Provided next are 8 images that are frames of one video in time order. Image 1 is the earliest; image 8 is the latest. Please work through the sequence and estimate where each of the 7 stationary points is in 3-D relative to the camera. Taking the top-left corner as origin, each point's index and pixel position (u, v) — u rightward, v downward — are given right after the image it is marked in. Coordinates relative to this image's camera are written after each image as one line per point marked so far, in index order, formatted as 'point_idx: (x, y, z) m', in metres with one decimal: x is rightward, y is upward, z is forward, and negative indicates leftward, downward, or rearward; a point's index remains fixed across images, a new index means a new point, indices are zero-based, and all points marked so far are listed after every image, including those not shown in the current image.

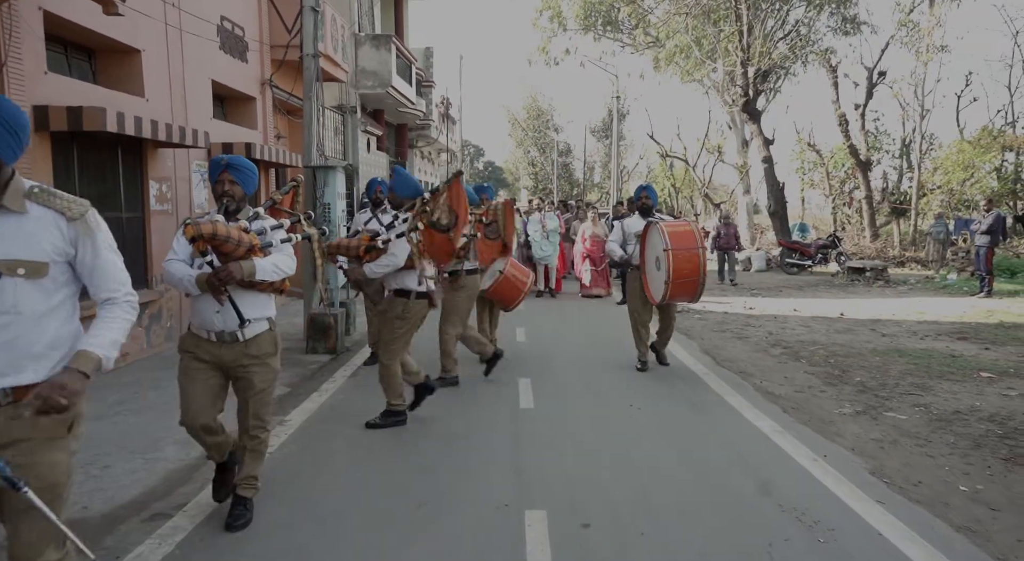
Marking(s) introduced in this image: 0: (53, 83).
0: (-4.1, +1.8, +6.5) m
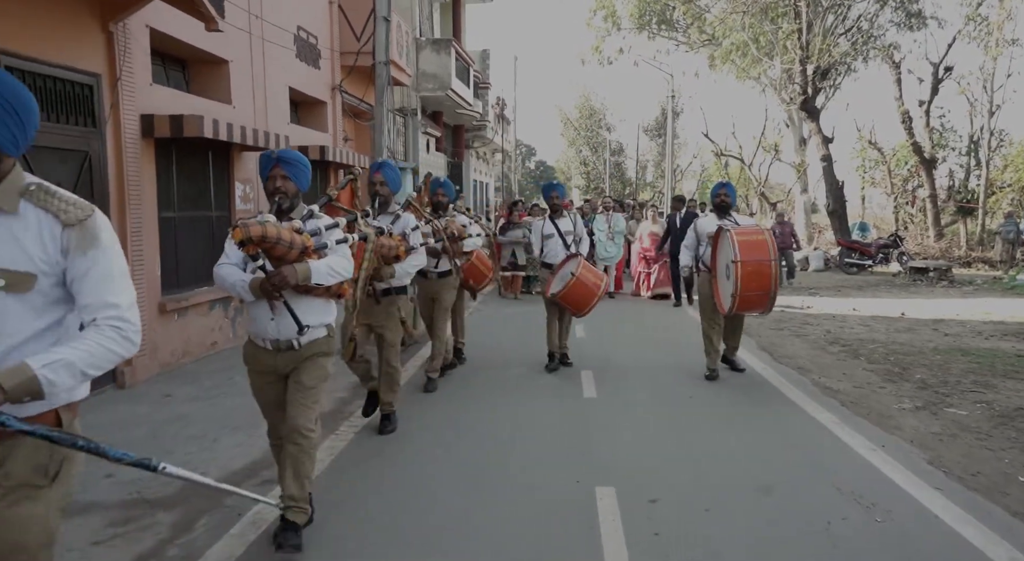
0: (-3.5, +1.8, +7.1) m
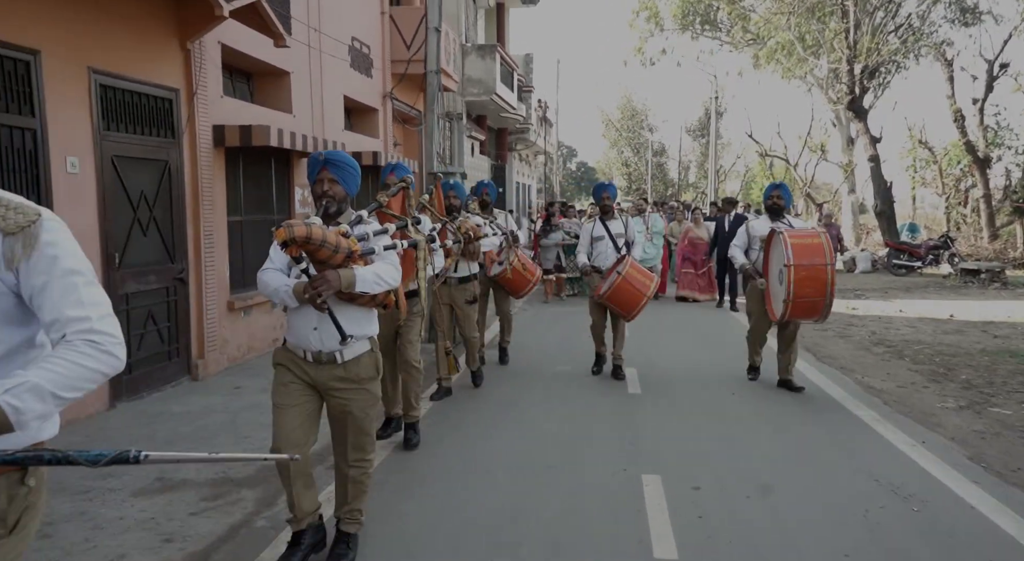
0: (-3.0, +1.8, +7.5) m
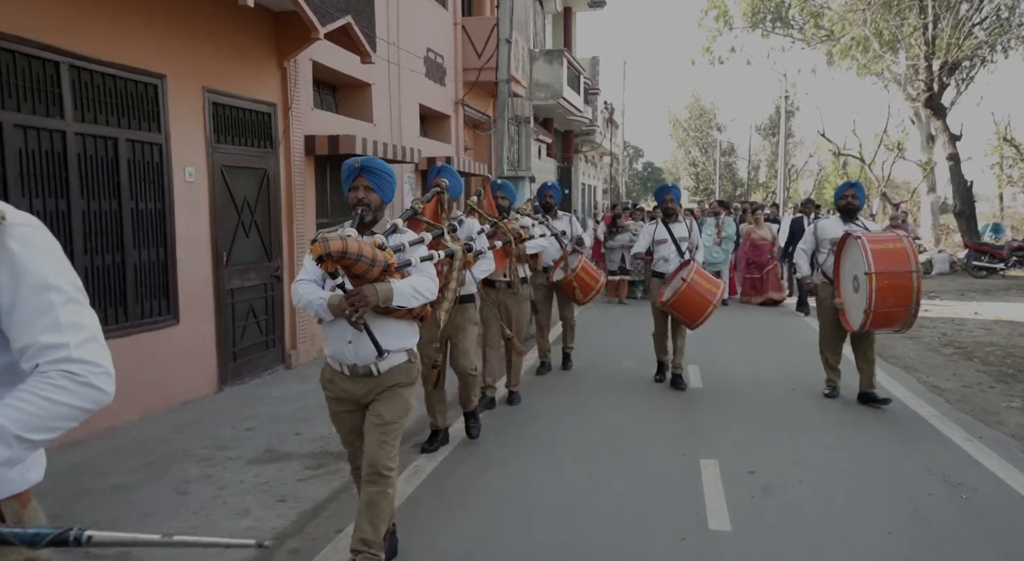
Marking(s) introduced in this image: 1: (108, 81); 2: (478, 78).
0: (-2.2, +1.9, +8.2) m
1: (-2.9, +1.5, +5.2) m
2: (-0.6, +3.7, +13.2) m
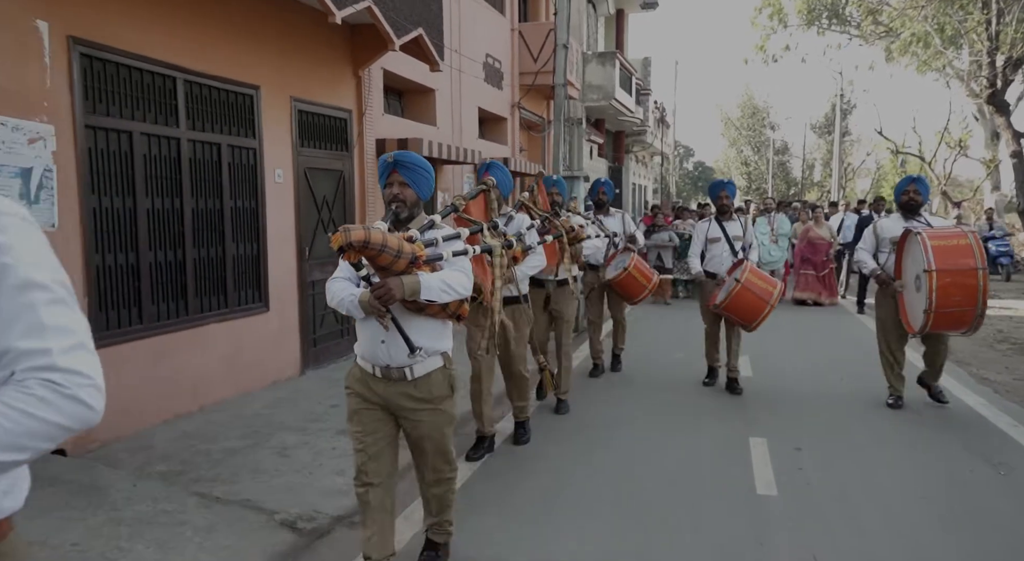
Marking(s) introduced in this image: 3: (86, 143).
0: (-1.6, +1.9, +8.8) m
1: (-2.4, +1.5, +5.9) m
2: (+0.4, +3.8, +13.7) m
3: (-2.8, +0.9, +4.7) m
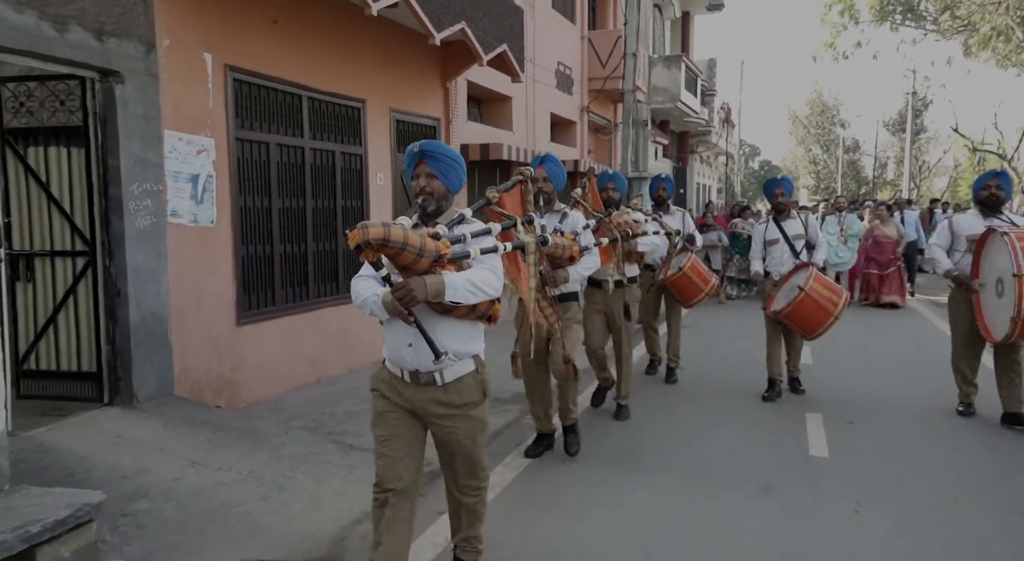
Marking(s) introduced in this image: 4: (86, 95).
0: (-0.6, +2.0, +9.6) m
1: (-1.7, +1.6, +6.8) m
2: (+1.8, +3.9, +14.3) m
3: (-2.2, +1.0, +5.6) m
4: (-2.7, +1.2, +4.5) m
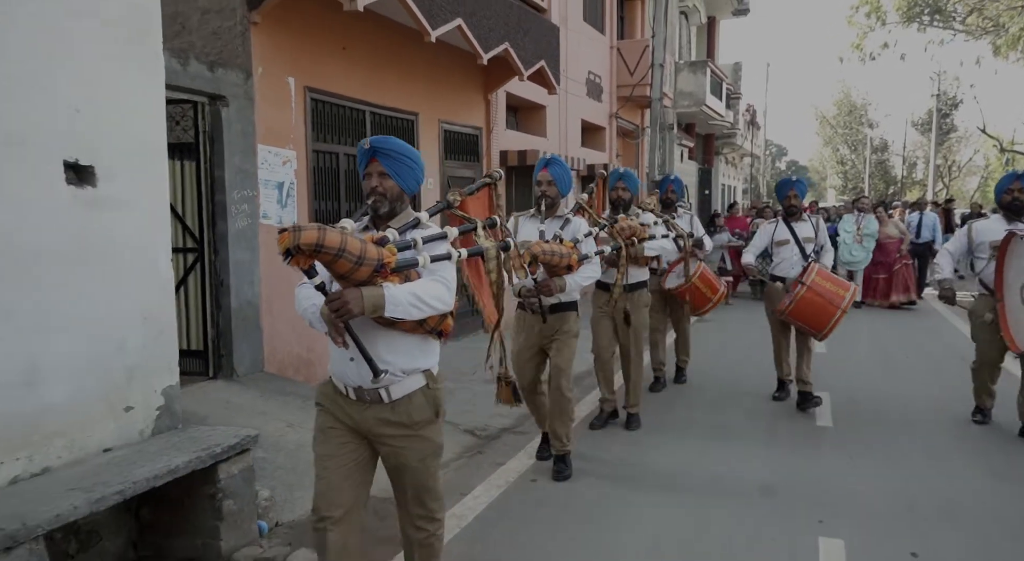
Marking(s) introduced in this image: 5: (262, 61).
0: (-0.1, +2.1, +10.4) m
1: (-1.3, +1.7, +7.6) m
2: (+2.5, +3.9, +15.0) m
3: (-1.8, +1.1, +6.5) m
4: (-2.4, +1.2, +5.4) m
5: (-2.0, +1.7, +5.7) m
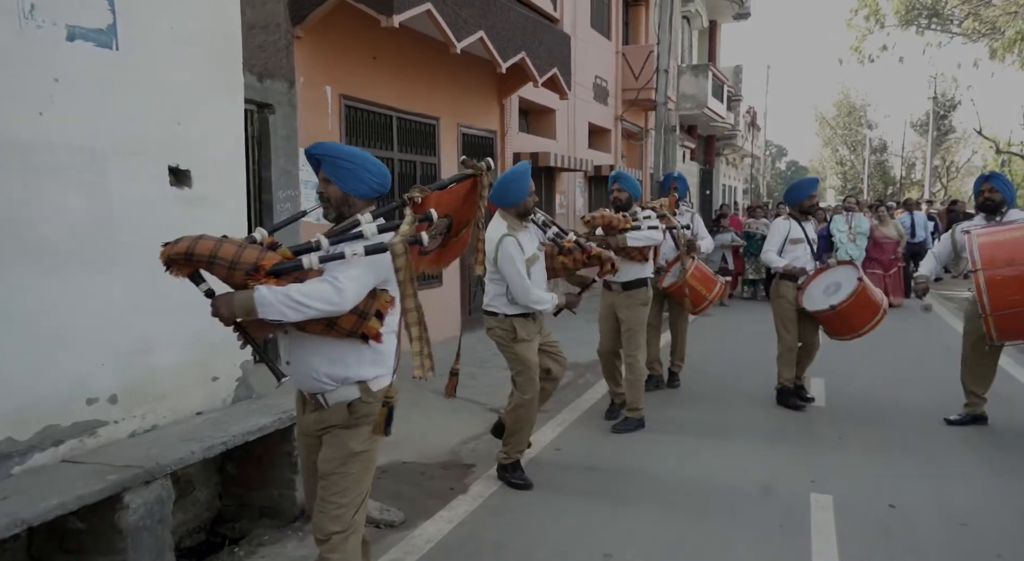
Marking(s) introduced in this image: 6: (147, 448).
0: (+0.1, +2.2, +10.9) m
1: (-1.1, +1.8, +8.1) m
2: (+2.7, +4.0, +15.5) m
3: (-1.6, +1.1, +7.0) m
4: (-2.2, +1.3, +5.9) m
5: (-1.8, +1.8, +6.2) m
6: (-1.5, -0.7, +3.0) m
